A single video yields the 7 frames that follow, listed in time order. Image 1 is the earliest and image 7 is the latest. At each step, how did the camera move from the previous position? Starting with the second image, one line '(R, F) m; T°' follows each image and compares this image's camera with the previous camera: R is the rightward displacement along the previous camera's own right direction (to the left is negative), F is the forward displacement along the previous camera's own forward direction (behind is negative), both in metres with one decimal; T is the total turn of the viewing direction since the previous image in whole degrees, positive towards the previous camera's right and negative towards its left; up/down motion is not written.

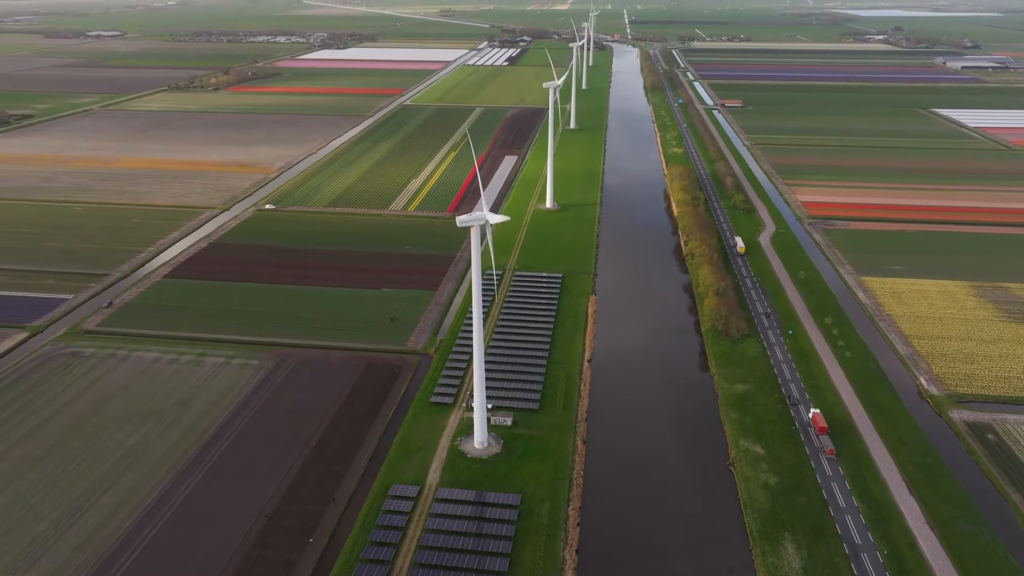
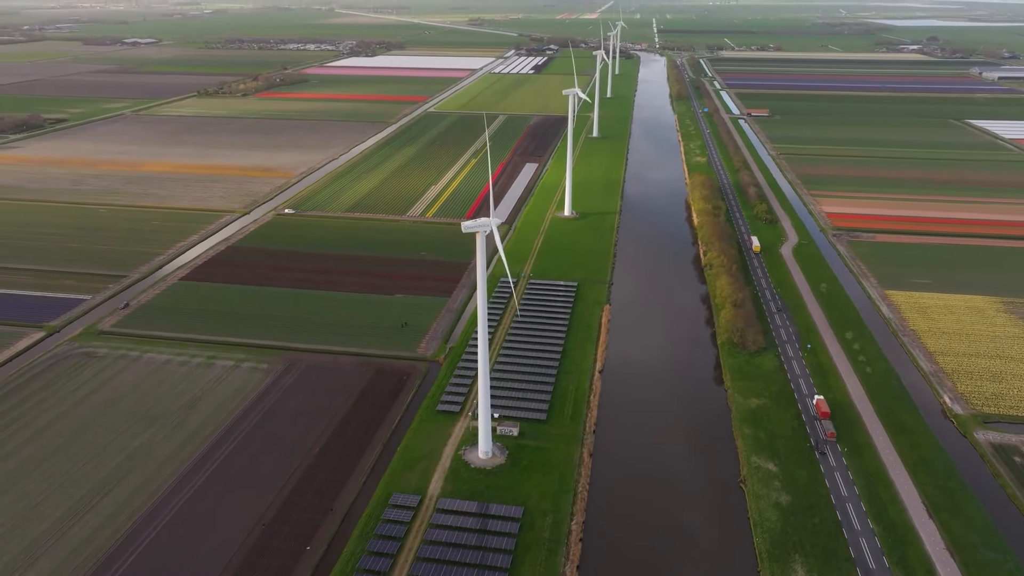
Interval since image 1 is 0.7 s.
(+0.6, +0.4) m; -2°
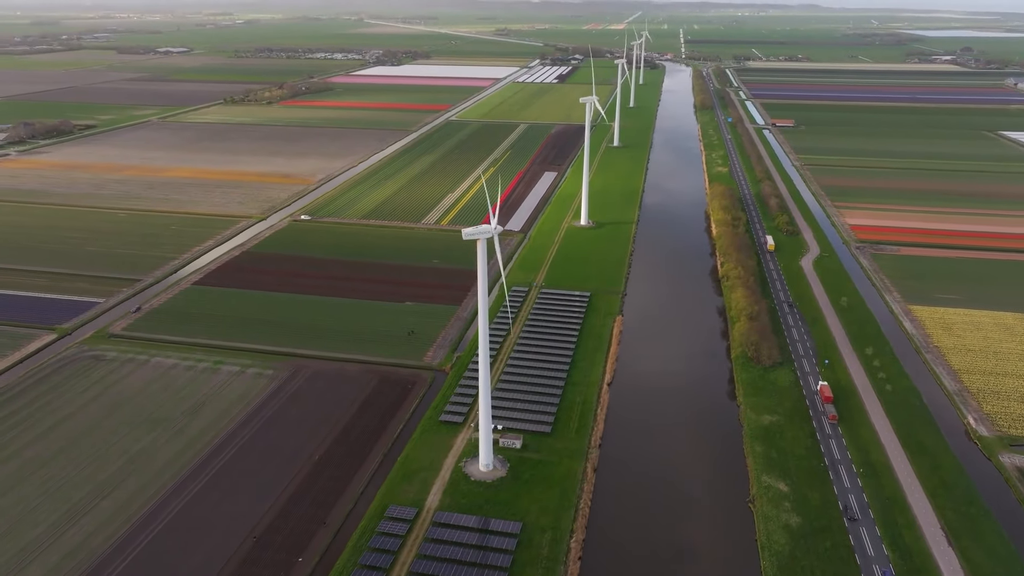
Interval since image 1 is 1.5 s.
(+0.7, +0.5) m; -2°
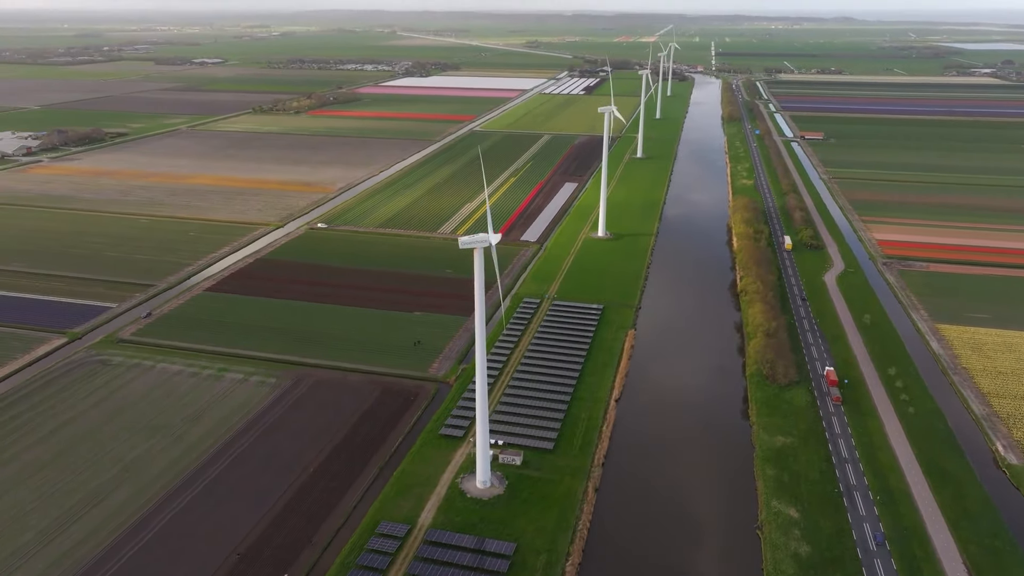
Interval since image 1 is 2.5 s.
(+0.9, +0.7) m; -2°
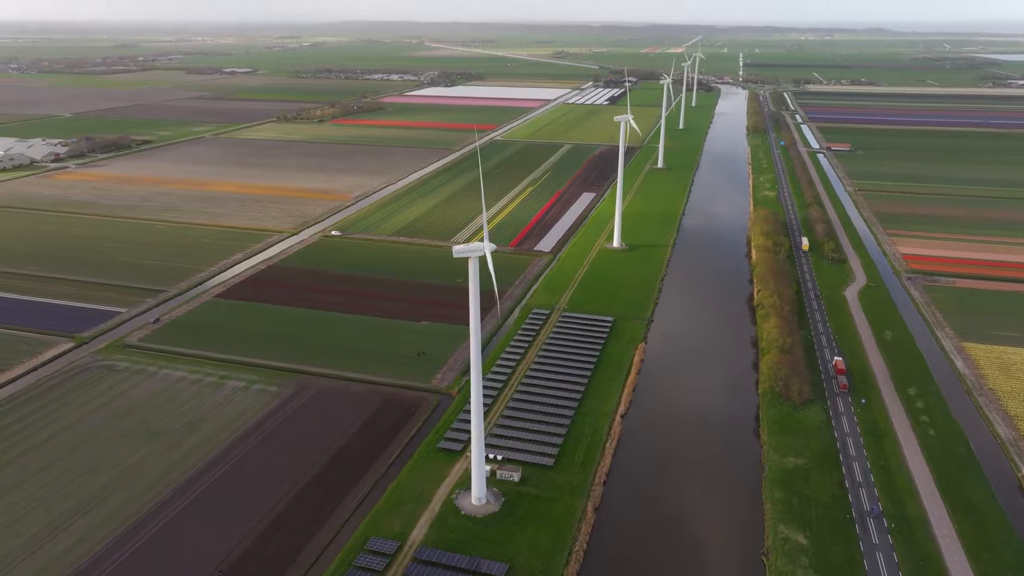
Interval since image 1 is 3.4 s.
(+0.9, +0.6) m; -2°
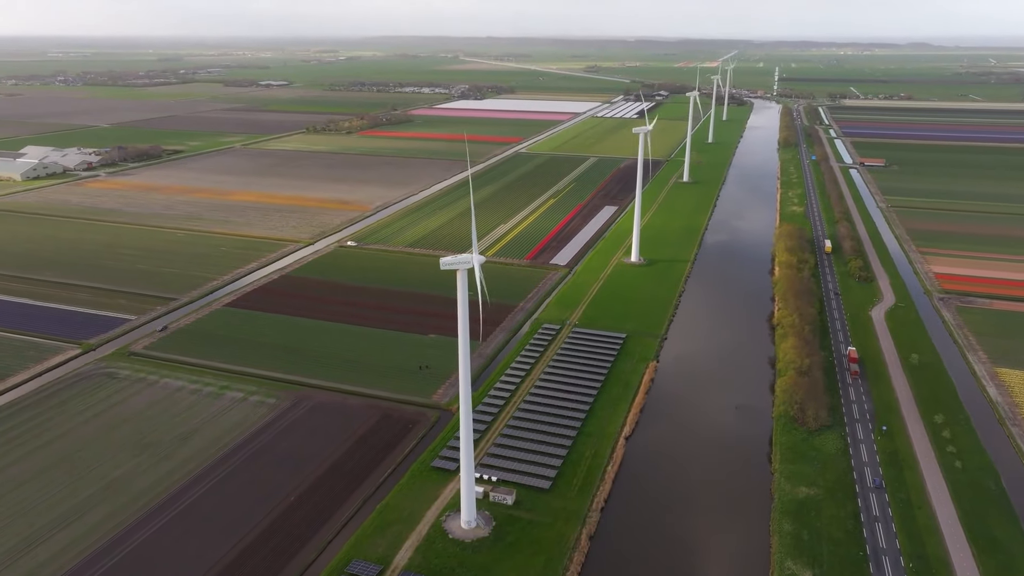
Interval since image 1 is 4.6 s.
(+1.2, +0.9) m; -2°
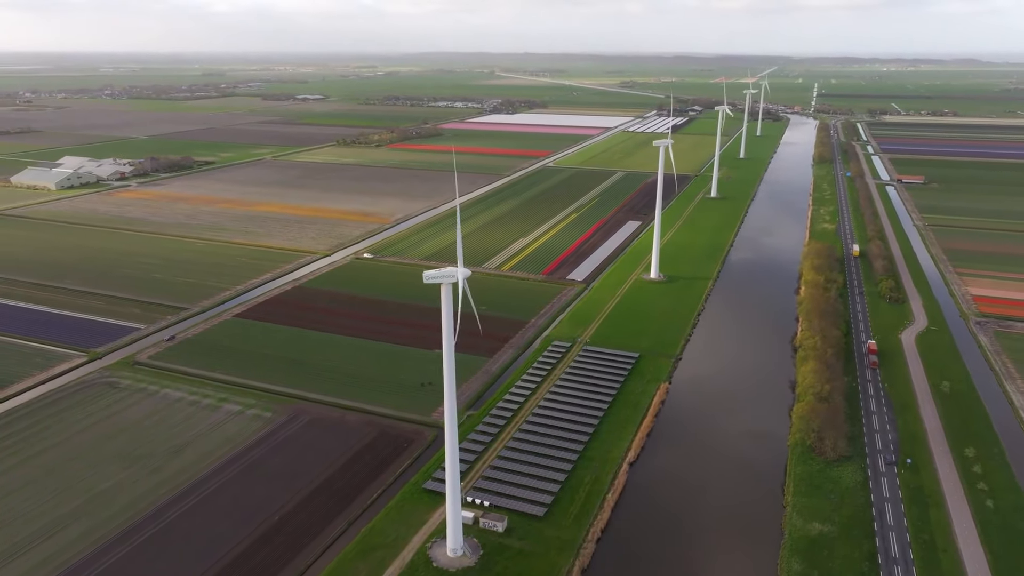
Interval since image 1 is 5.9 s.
(+1.3, +1.0) m; -3°
